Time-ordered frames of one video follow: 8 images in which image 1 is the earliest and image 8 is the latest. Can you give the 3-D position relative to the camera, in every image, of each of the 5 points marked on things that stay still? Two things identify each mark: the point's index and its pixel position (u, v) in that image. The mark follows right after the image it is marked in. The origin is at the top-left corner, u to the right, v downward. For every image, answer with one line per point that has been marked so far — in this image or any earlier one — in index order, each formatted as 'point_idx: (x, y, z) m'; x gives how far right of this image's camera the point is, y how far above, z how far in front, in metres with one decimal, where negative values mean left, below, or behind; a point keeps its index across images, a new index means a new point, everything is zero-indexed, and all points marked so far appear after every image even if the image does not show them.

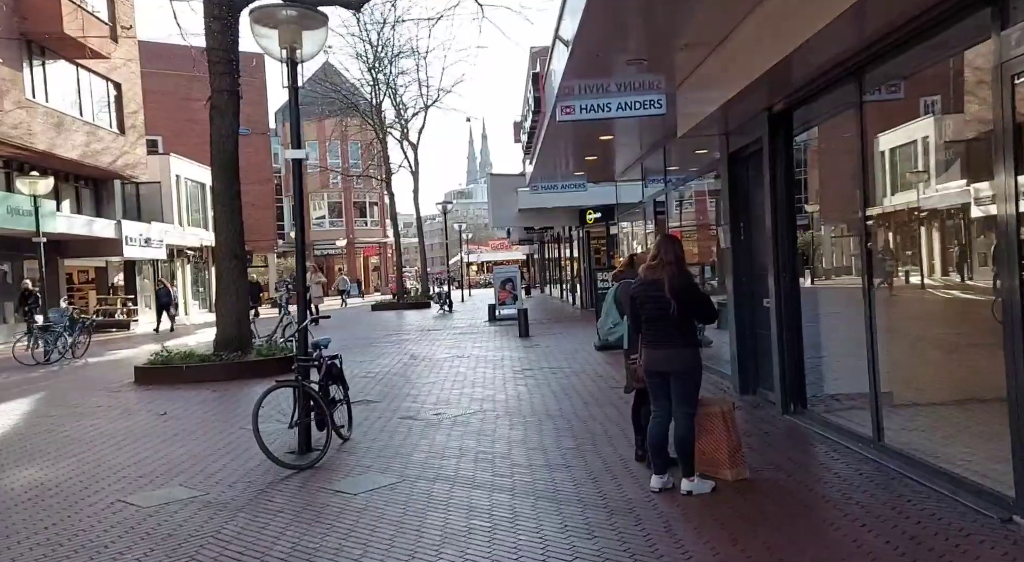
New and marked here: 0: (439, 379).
0: (-1.1, -1.4, +12.5) m
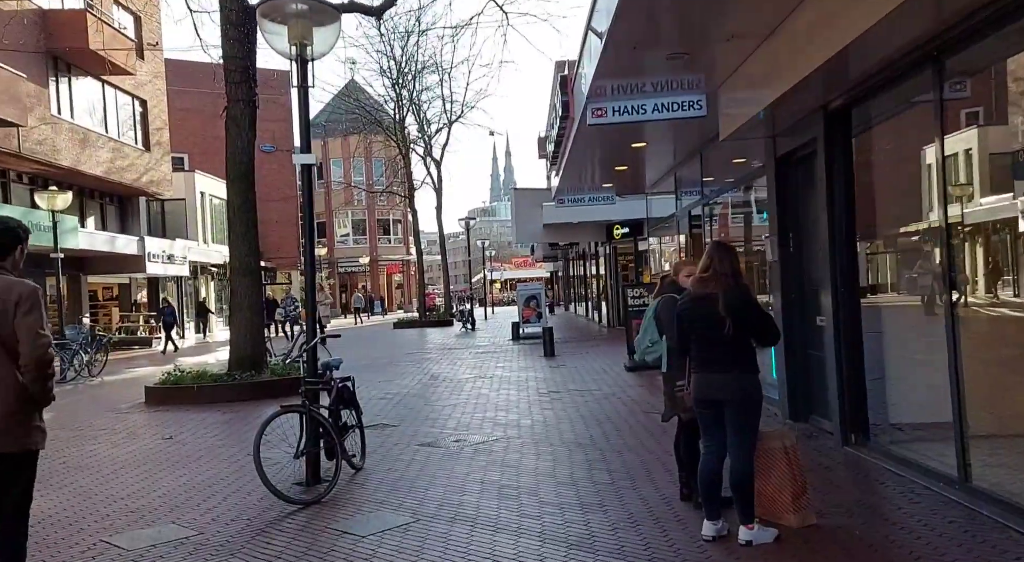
0: (-0.7, -1.7, +11.8) m
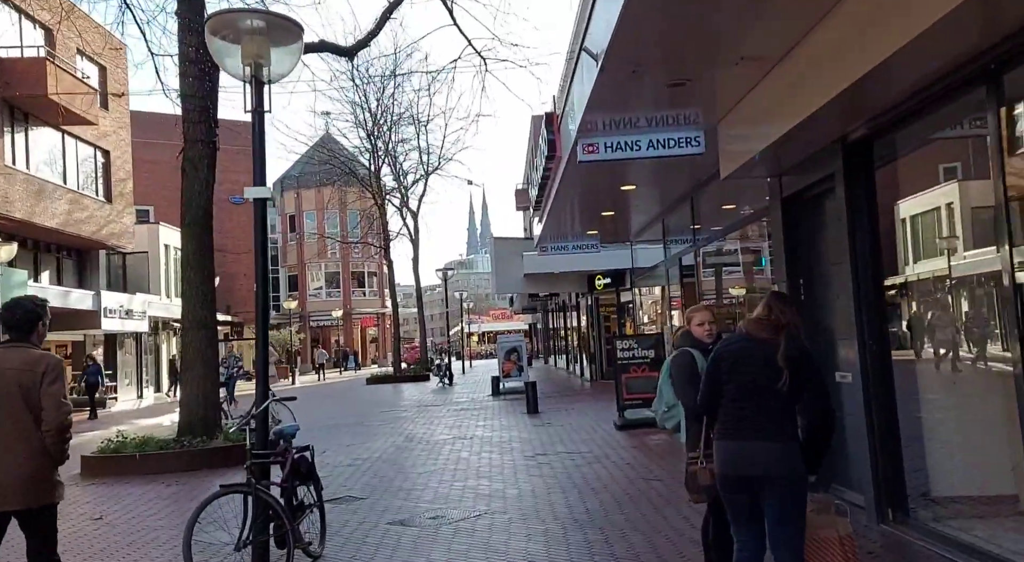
0: (-0.9, -2.4, +10.7) m
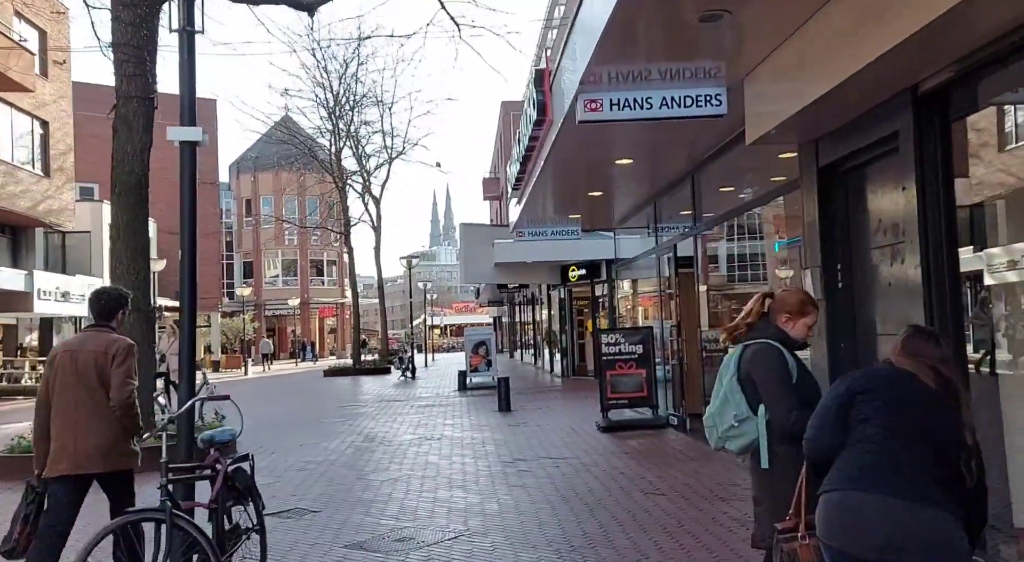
0: (-1.2, -2.1, +9.5) m
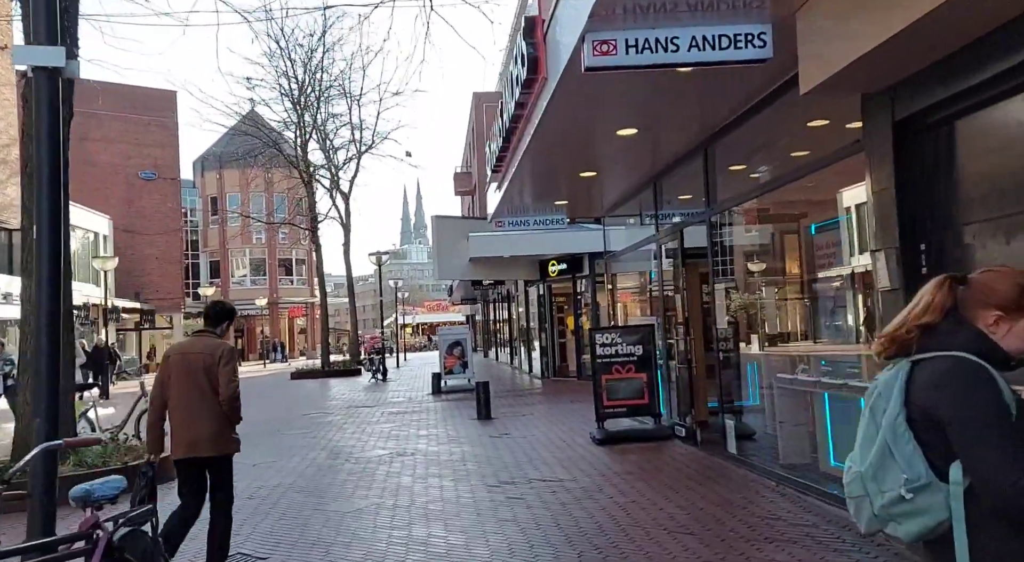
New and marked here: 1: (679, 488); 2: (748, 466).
0: (-1.3, -2.1, +8.0) m
1: (+1.5, -1.9, +7.6) m
2: (+2.3, -1.8, +8.4) m
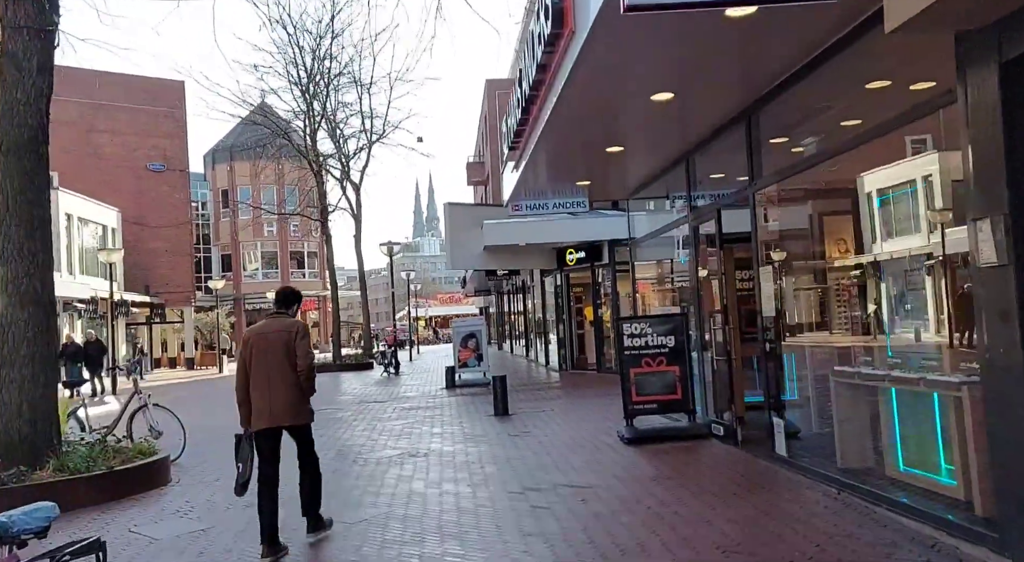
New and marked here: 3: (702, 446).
0: (-1.1, -1.9, +7.2) m
1: (+1.7, -1.7, +6.7) m
2: (+2.6, -1.7, +7.5) m
3: (+2.0, -1.8, +9.1) m
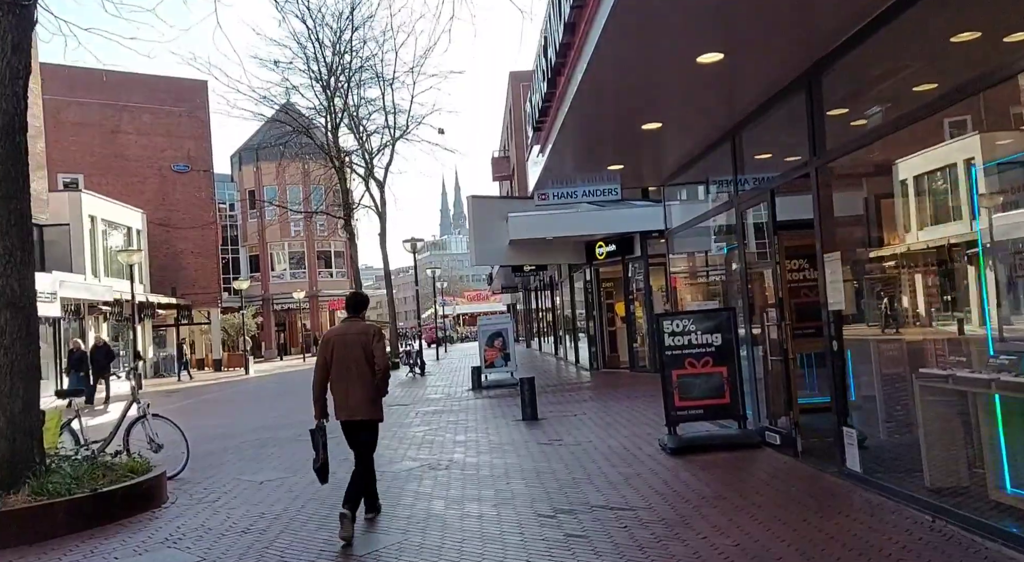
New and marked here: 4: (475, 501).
0: (-0.9, -1.9, +6.3) m
1: (+1.9, -1.6, +5.8) m
2: (+2.8, -1.6, +6.5) m
3: (+2.3, -1.7, +8.1) m
4: (-0.3, -1.9, +7.2) m
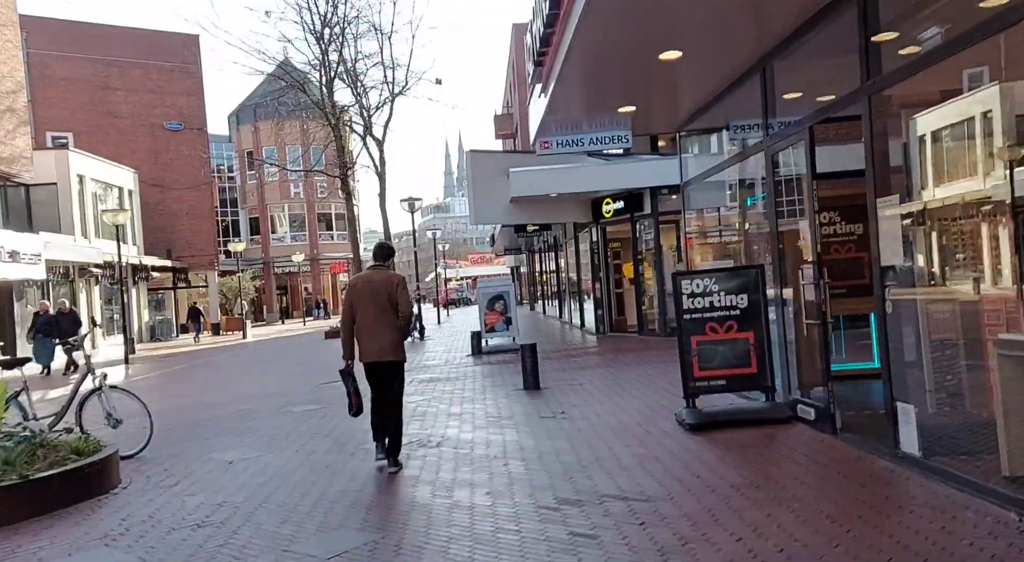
0: (-0.9, -1.6, +5.3) m
1: (+1.9, -1.4, +4.8) m
2: (+2.8, -1.3, +5.5) m
3: (+2.3, -1.3, +7.1) m
4: (-0.3, -1.5, +6.2) m
